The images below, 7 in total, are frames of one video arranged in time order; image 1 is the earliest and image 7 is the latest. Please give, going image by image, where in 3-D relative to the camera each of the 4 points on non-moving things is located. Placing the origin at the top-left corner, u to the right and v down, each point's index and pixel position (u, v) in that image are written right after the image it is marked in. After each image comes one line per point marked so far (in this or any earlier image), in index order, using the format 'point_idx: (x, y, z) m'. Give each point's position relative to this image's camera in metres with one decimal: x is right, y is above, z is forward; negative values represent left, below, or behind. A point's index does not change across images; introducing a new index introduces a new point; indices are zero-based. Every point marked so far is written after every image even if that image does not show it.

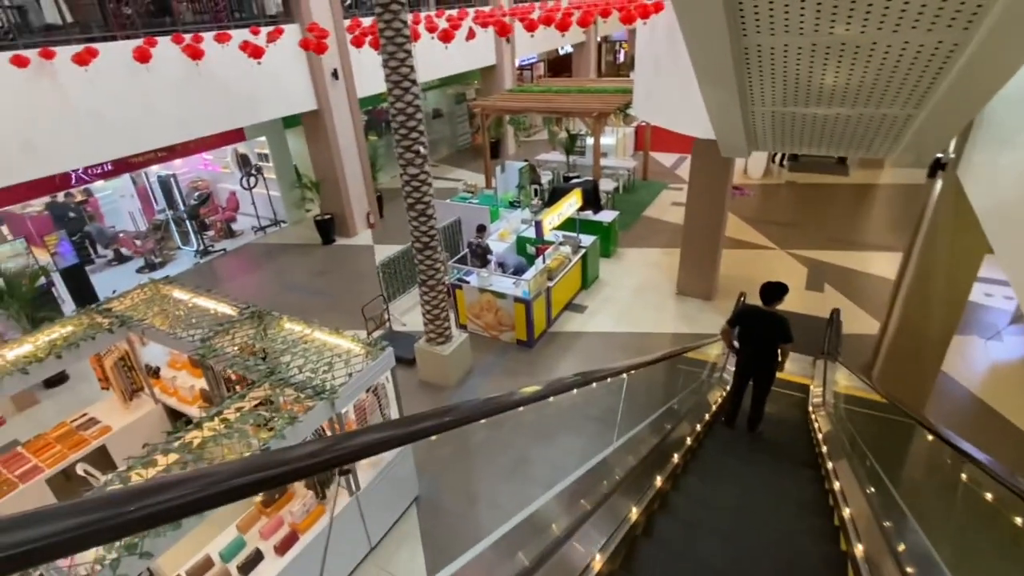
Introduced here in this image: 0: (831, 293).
0: (+5.5, -0.1, +9.1) m
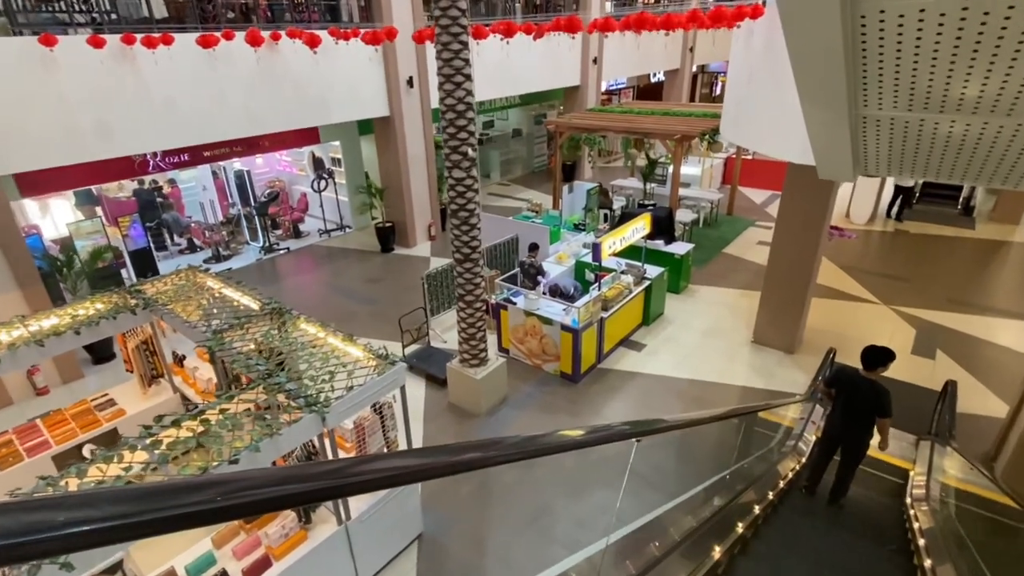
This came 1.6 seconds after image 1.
0: (+6.2, -1.0, +7.5) m
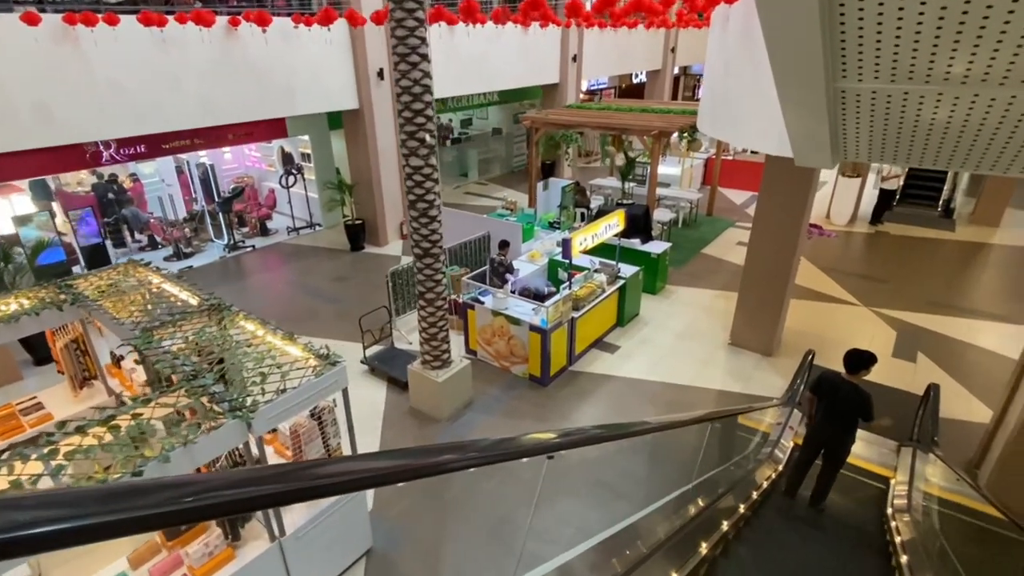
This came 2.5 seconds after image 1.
0: (+5.7, -1.1, +7.3) m
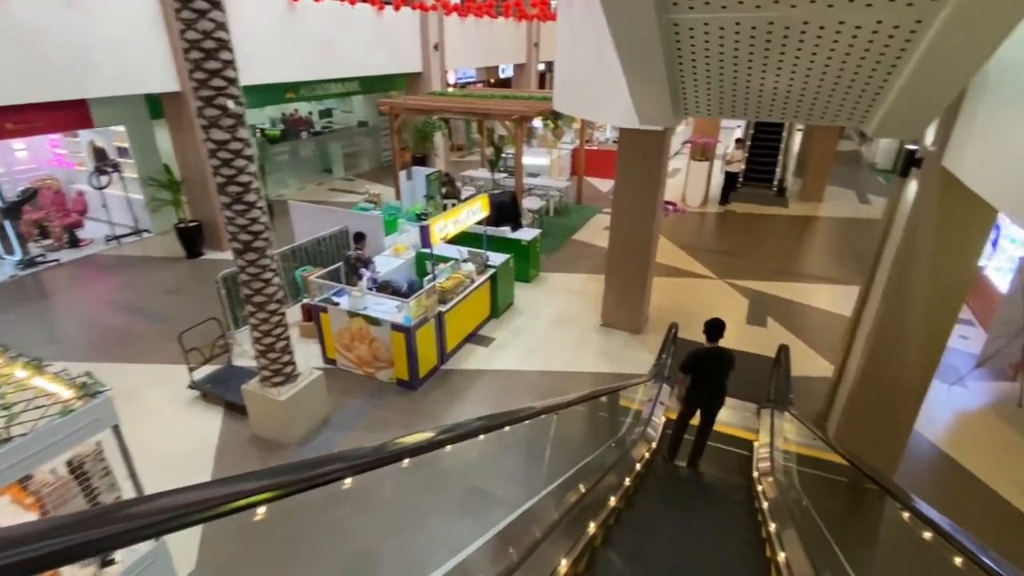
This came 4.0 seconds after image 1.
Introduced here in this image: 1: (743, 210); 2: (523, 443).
0: (+3.9, -0.6, +7.7) m
1: (+5.6, +1.9, +12.7) m
2: (+0.1, -1.4, +4.5) m
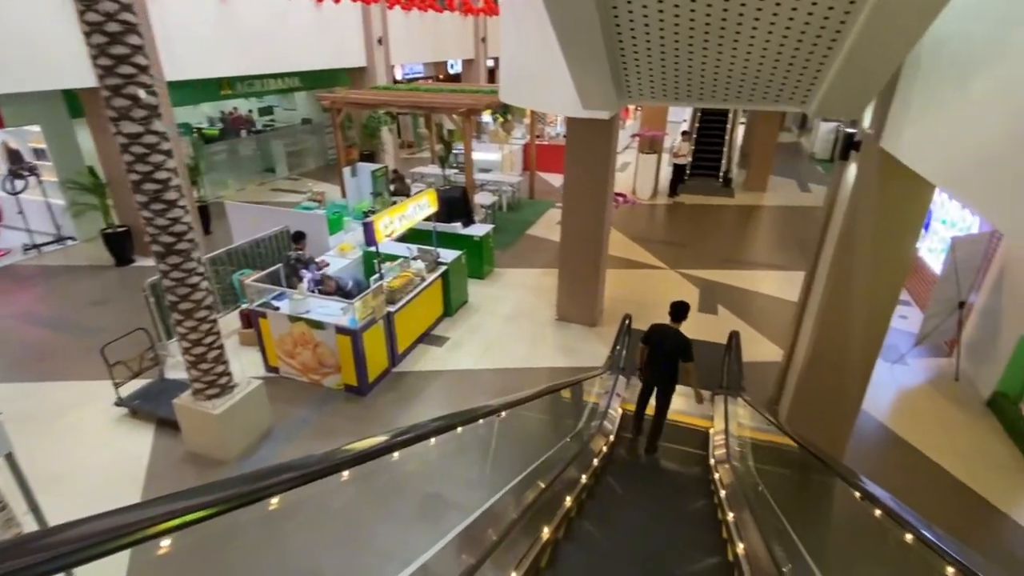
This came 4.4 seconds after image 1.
0: (+3.2, -0.4, +7.8) m
1: (+4.5, +2.2, +12.9) m
2: (-0.3, -1.3, +4.4) m
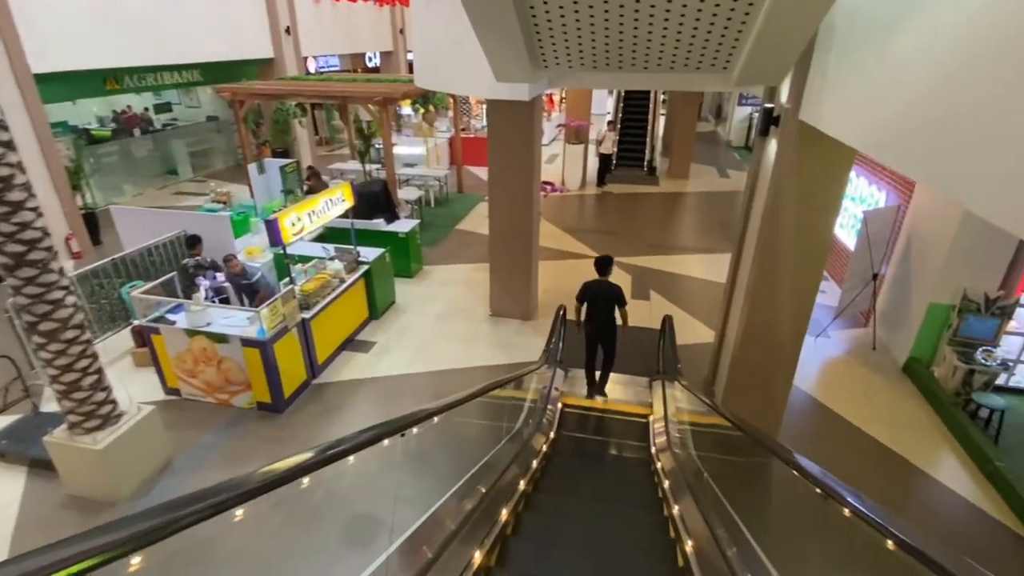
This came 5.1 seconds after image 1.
0: (+2.2, -0.2, +7.8) m
1: (+2.7, +2.5, +13.0) m
2: (-0.8, -1.3, +4.0) m
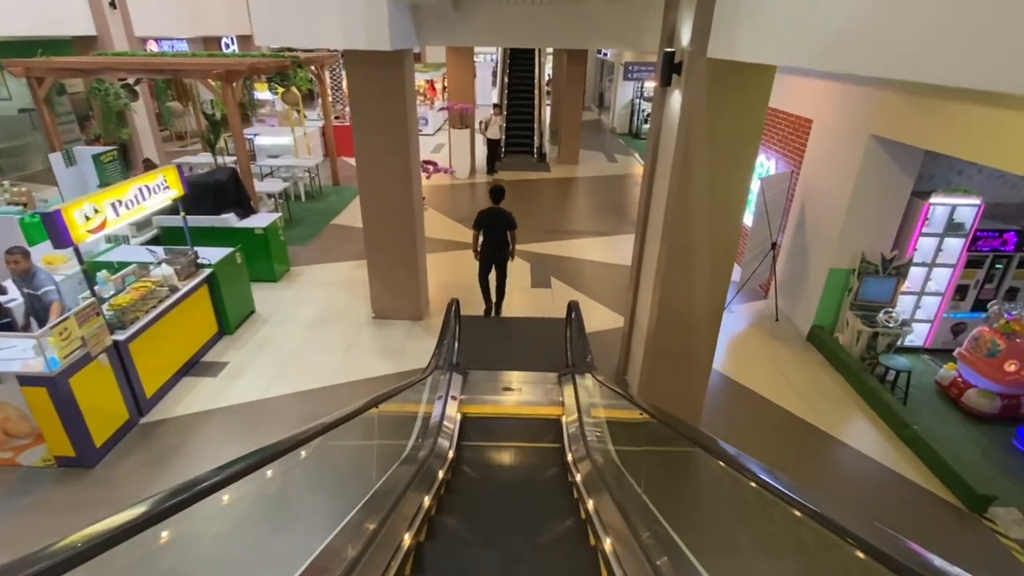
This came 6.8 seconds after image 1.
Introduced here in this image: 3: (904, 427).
0: (+0.7, 0.0, +7.4) m
1: (0.0, +2.6, +12.5) m
2: (-1.5, -1.3, +3.0) m
3: (+3.1, -1.1, +4.2) m
